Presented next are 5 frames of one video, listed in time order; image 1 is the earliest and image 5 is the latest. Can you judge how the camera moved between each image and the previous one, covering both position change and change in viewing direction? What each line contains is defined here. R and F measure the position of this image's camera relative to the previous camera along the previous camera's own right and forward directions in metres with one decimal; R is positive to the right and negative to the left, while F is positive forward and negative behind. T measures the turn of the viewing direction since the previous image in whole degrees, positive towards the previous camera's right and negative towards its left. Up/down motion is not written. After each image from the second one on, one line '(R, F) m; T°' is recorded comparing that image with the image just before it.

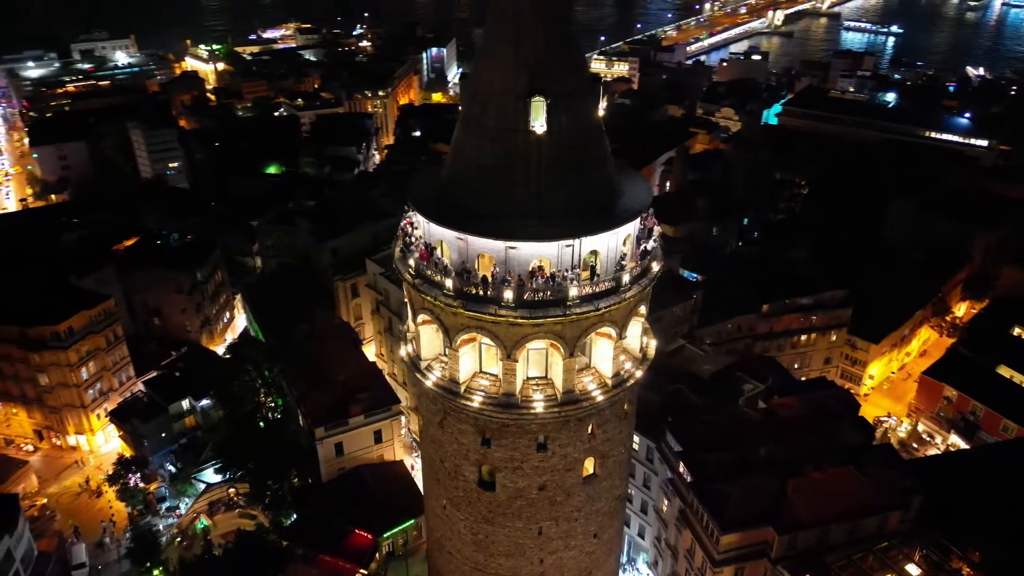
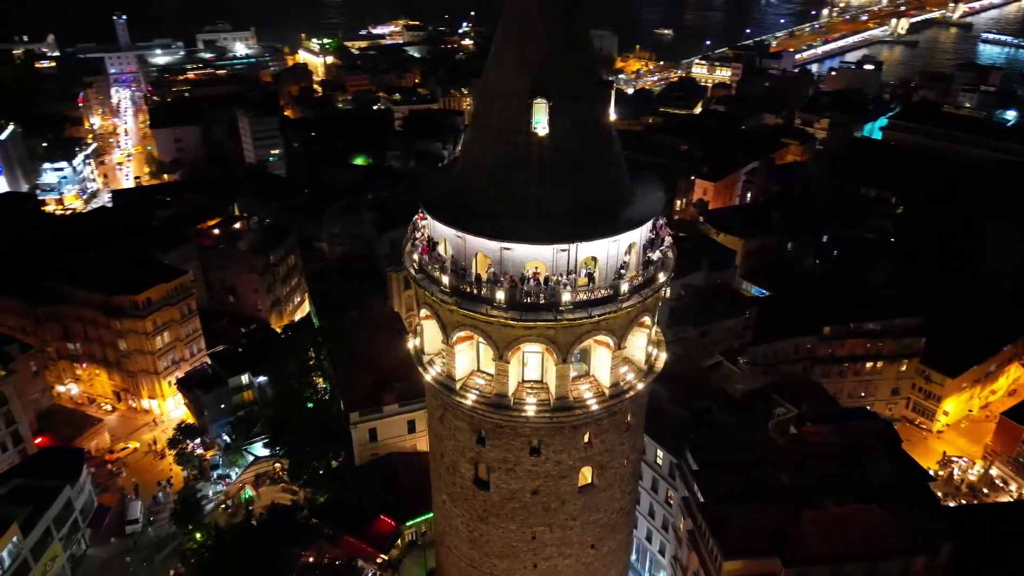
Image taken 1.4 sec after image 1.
(+2.5, +0.2) m; -7°
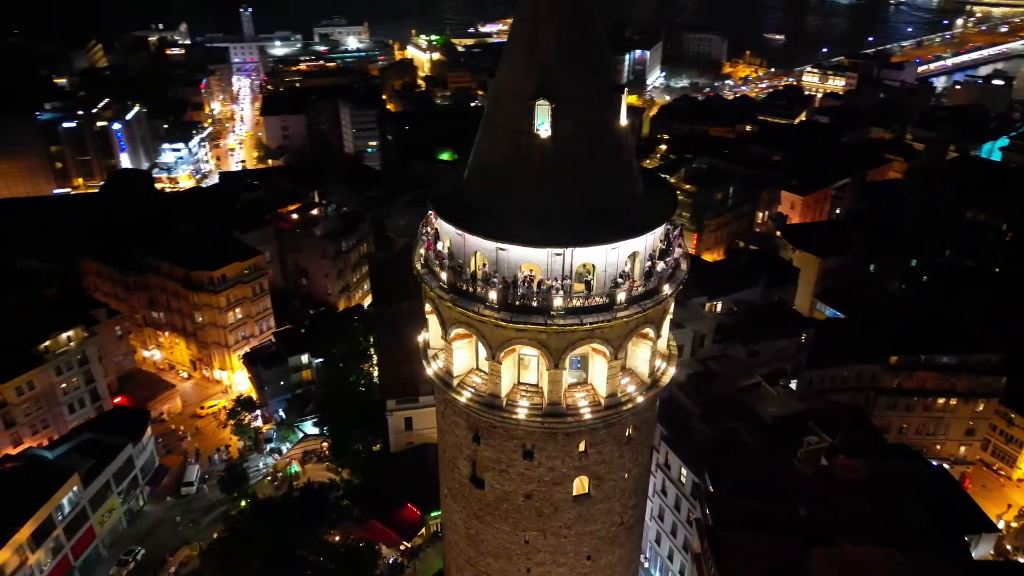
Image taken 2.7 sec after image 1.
(+2.5, +0.2) m; -7°
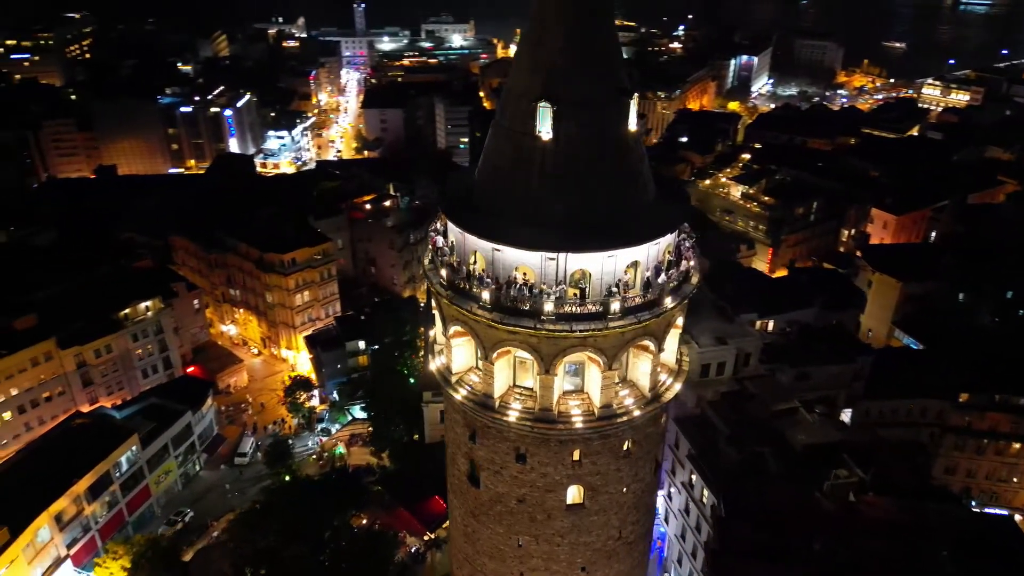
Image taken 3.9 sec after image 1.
(+2.5, +0.3) m; -7°
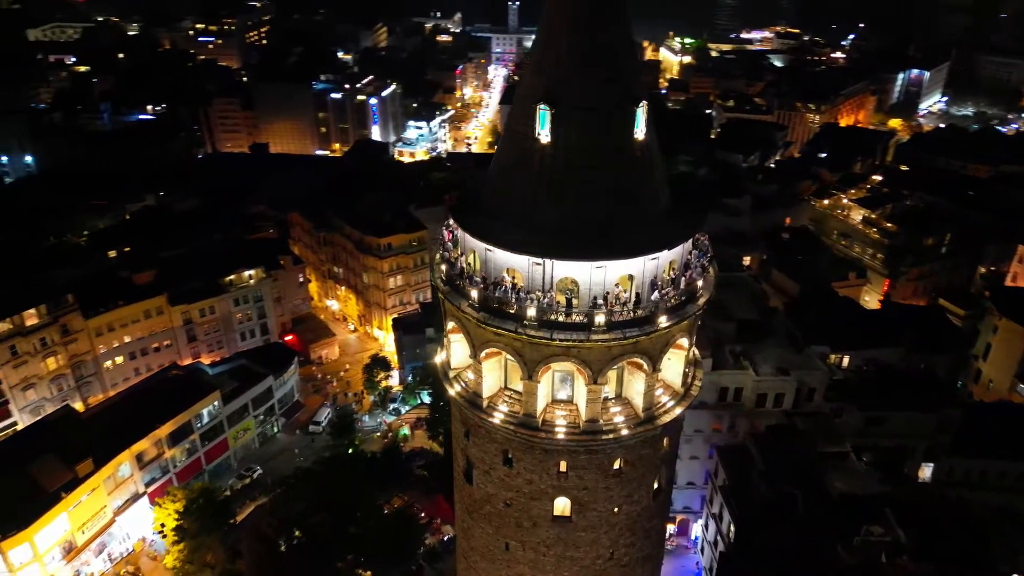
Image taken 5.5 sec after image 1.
(+3.6, +0.5) m; -11°
